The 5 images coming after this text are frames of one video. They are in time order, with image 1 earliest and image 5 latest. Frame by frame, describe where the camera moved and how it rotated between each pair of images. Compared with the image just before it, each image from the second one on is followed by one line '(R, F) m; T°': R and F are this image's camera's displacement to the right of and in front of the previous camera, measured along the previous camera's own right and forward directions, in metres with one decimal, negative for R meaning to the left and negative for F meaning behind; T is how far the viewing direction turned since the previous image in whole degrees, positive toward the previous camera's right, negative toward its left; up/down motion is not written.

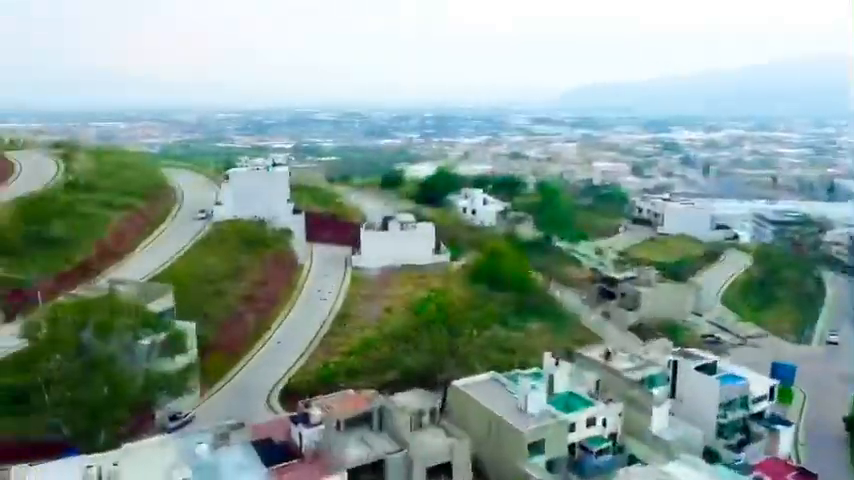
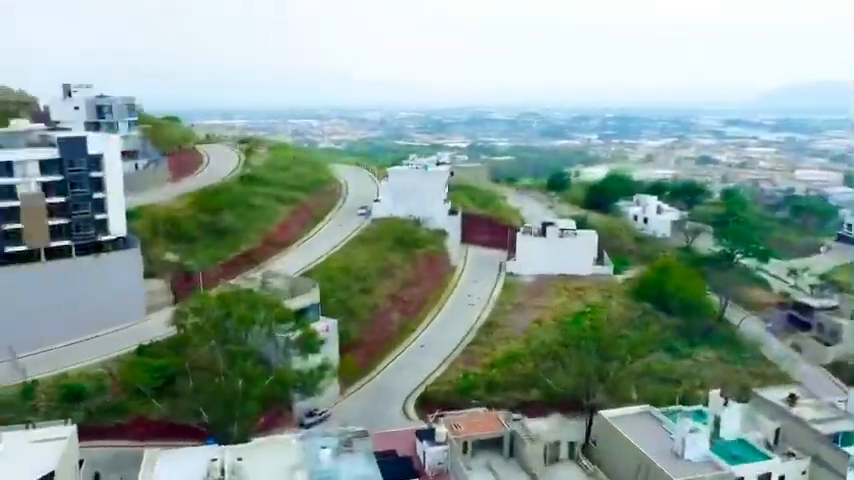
(+1.0, +2.4) m; -15°
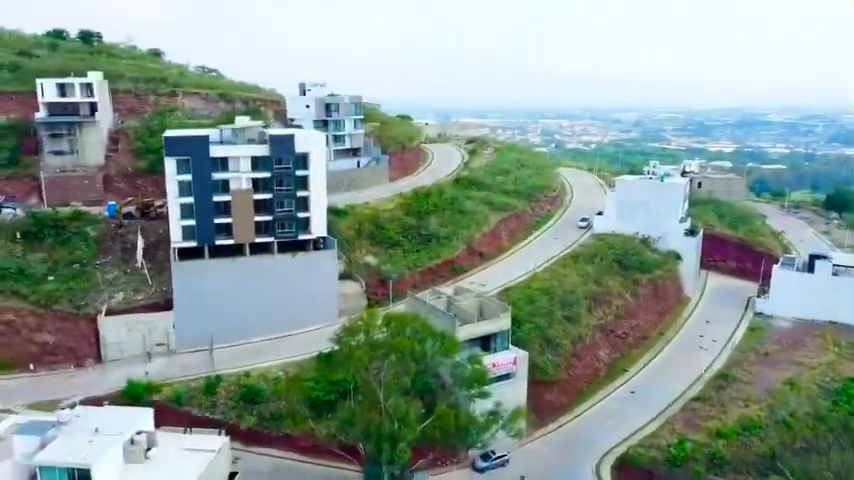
(+1.3, +4.9) m; -21°
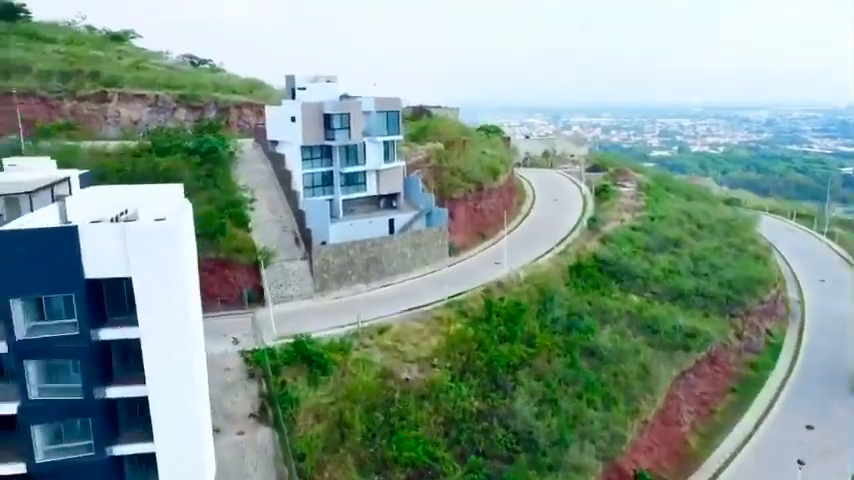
(+0.5, +25.1) m; -9°
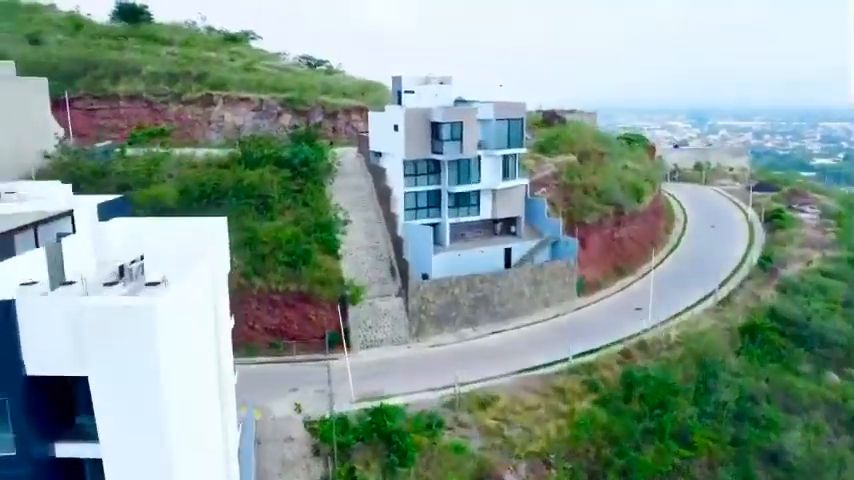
(+0.1, +4.7) m; -11°
